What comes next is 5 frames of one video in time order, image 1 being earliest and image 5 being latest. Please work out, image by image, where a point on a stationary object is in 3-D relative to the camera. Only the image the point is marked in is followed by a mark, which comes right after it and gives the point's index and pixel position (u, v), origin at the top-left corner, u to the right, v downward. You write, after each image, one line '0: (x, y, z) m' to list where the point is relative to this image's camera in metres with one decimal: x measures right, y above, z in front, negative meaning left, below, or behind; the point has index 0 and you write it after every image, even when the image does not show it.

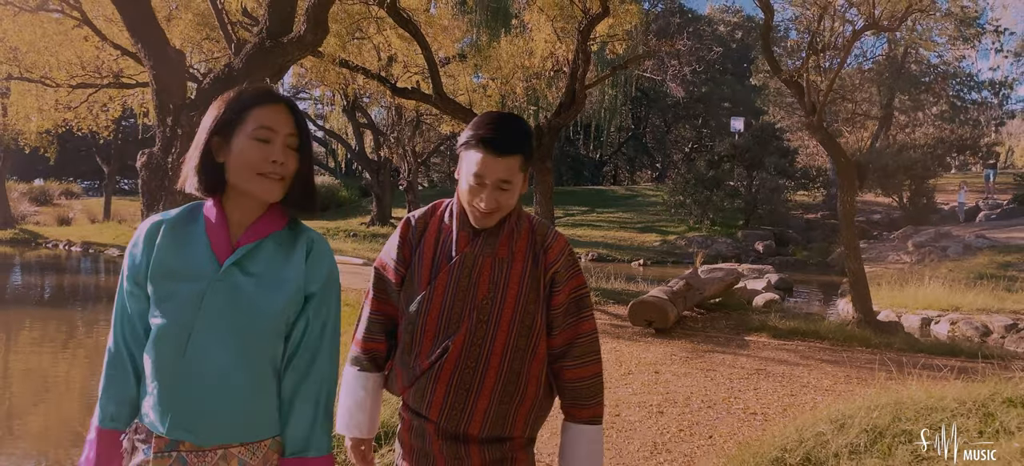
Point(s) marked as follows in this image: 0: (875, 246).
0: (+7.5, -0.3, +14.4) m
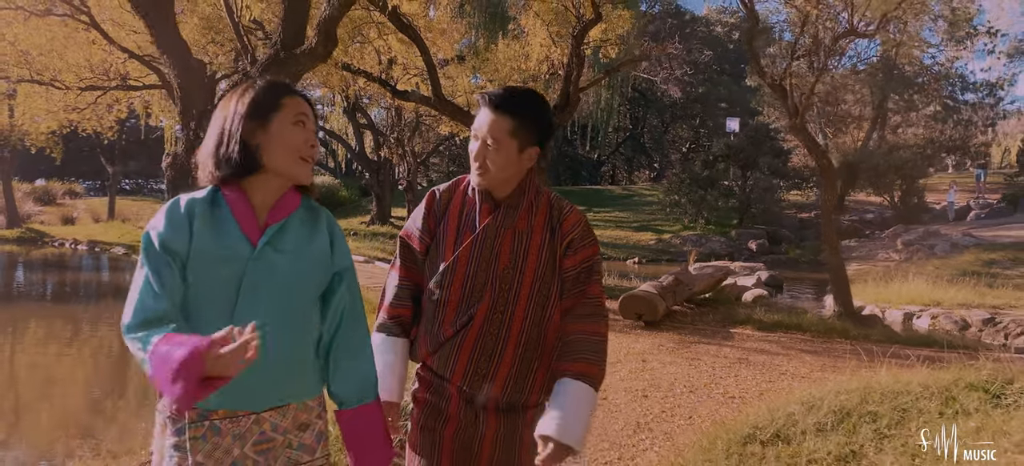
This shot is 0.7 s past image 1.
0: (+7.5, -0.2, +14.7) m
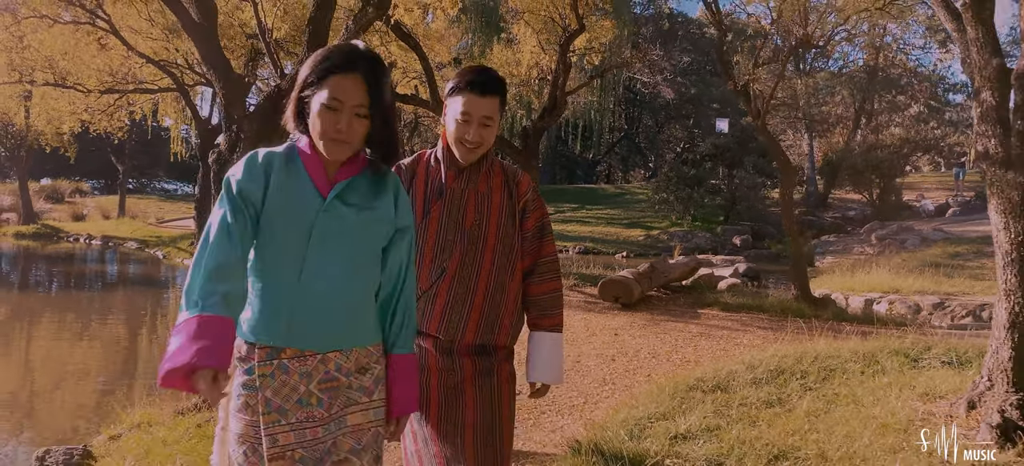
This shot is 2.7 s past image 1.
0: (+7.4, -0.1, +15.4) m
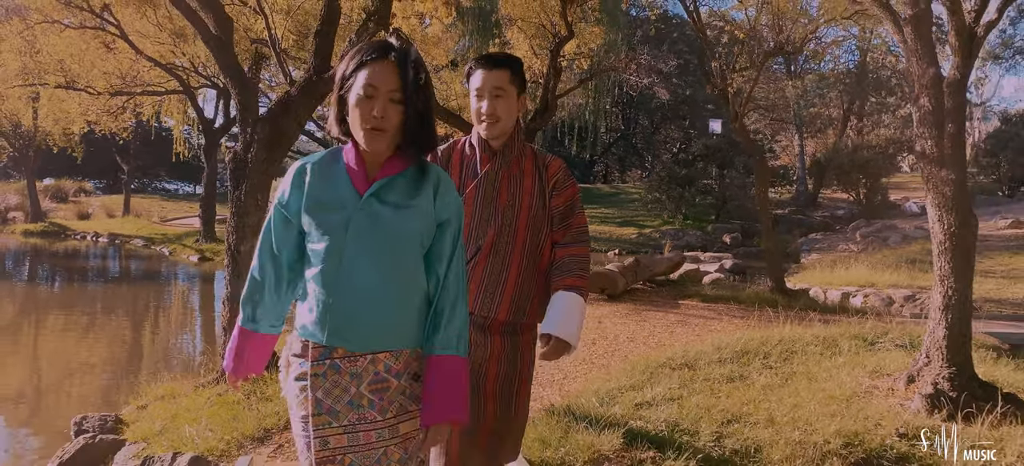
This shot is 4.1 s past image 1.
0: (+7.3, -0.1, +15.9) m
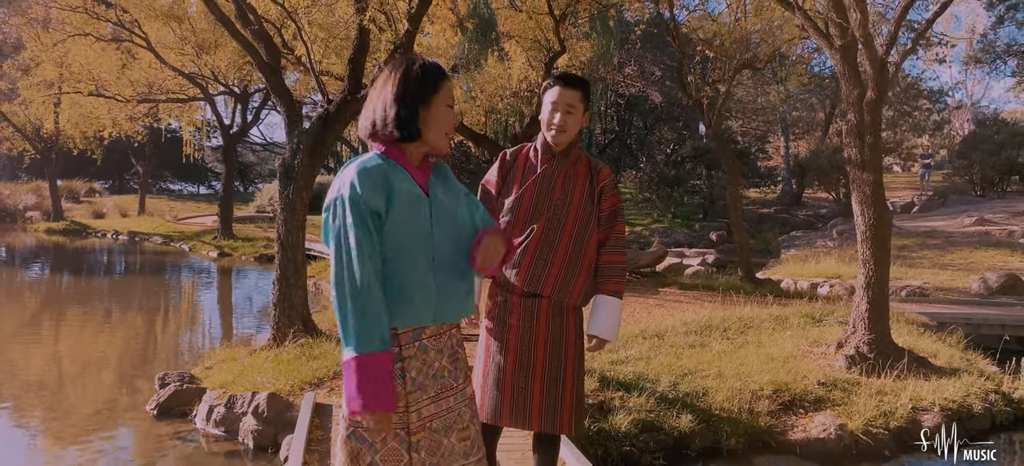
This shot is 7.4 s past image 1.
0: (+7.2, 0.0, +16.9) m
